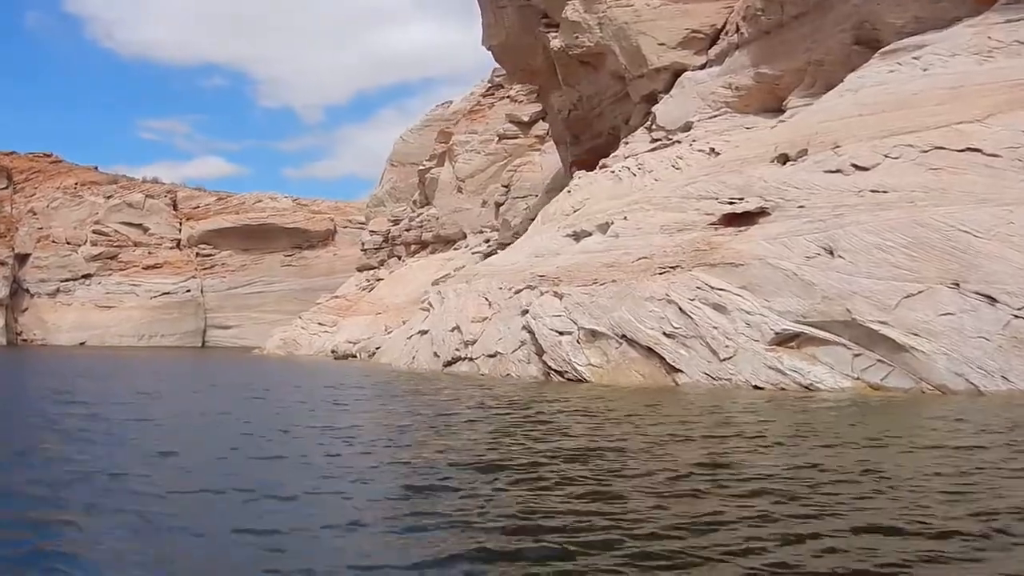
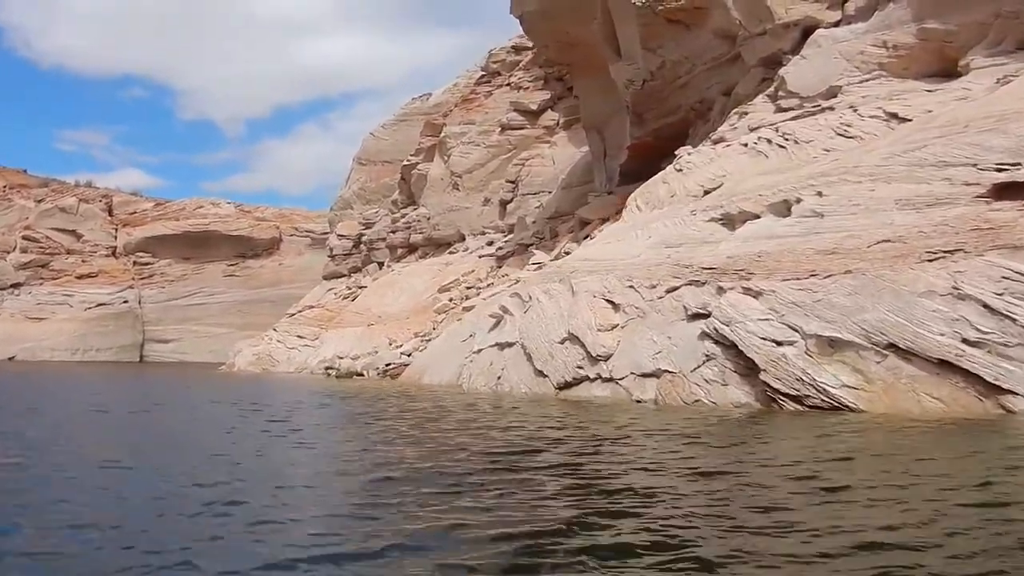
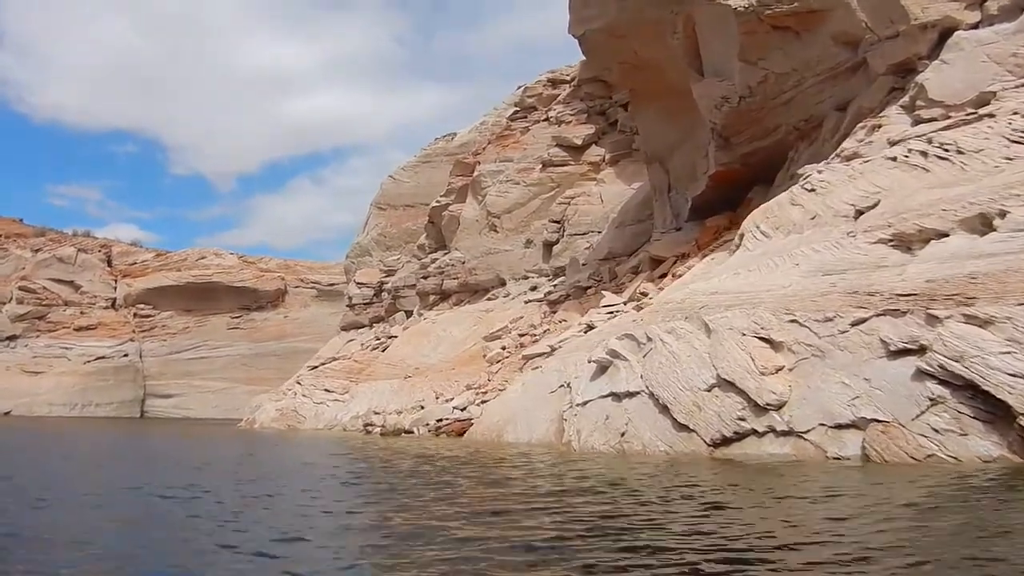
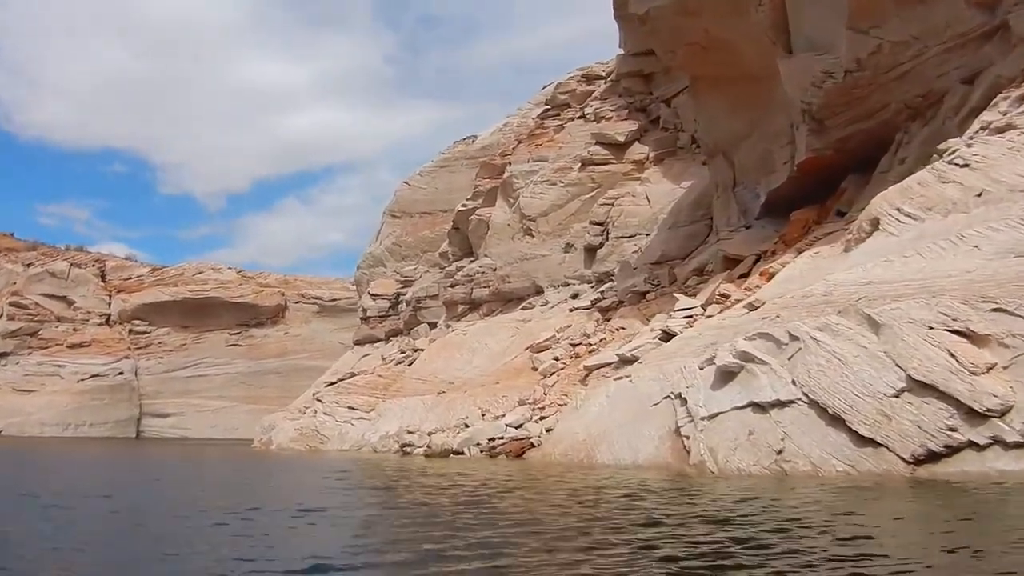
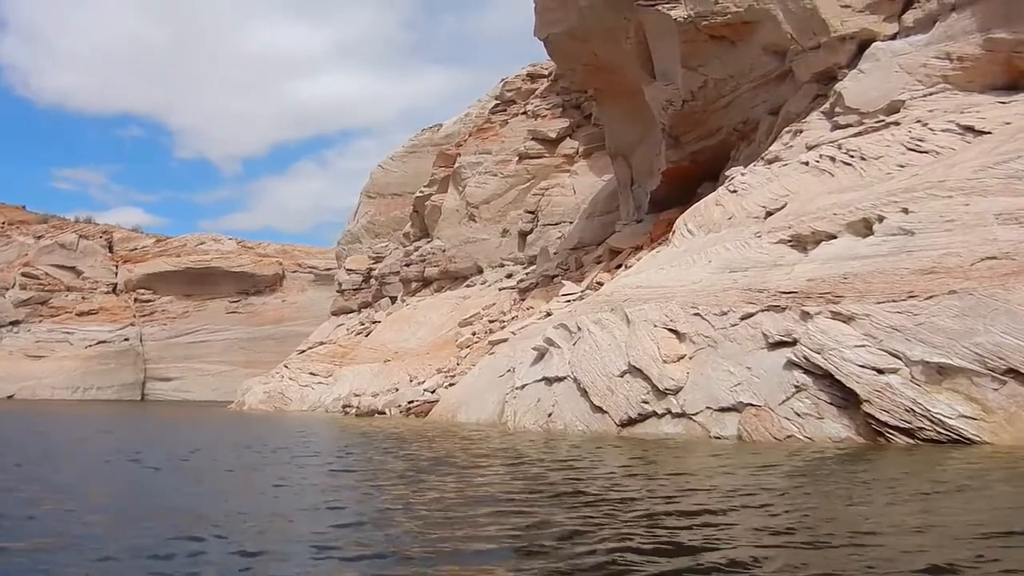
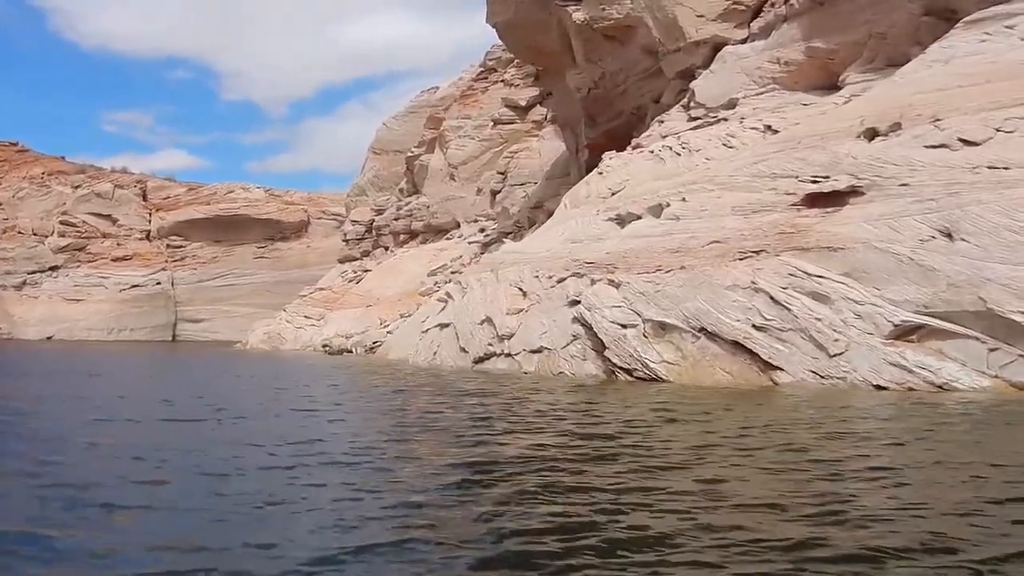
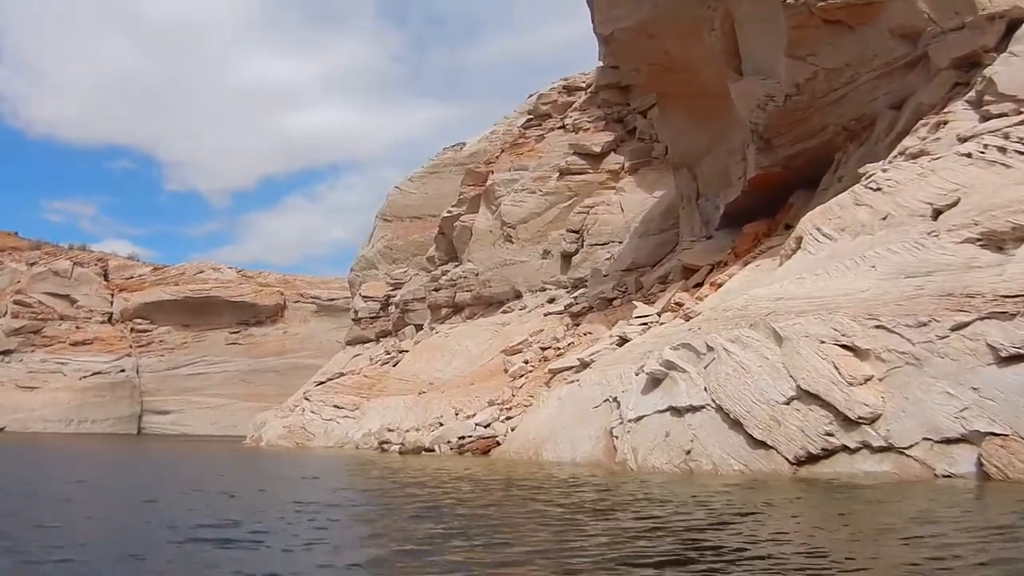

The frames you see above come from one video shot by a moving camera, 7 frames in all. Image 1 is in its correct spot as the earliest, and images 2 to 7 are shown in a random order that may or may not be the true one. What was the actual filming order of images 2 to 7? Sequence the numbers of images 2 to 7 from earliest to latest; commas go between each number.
6, 2, 5, 3, 7, 4
